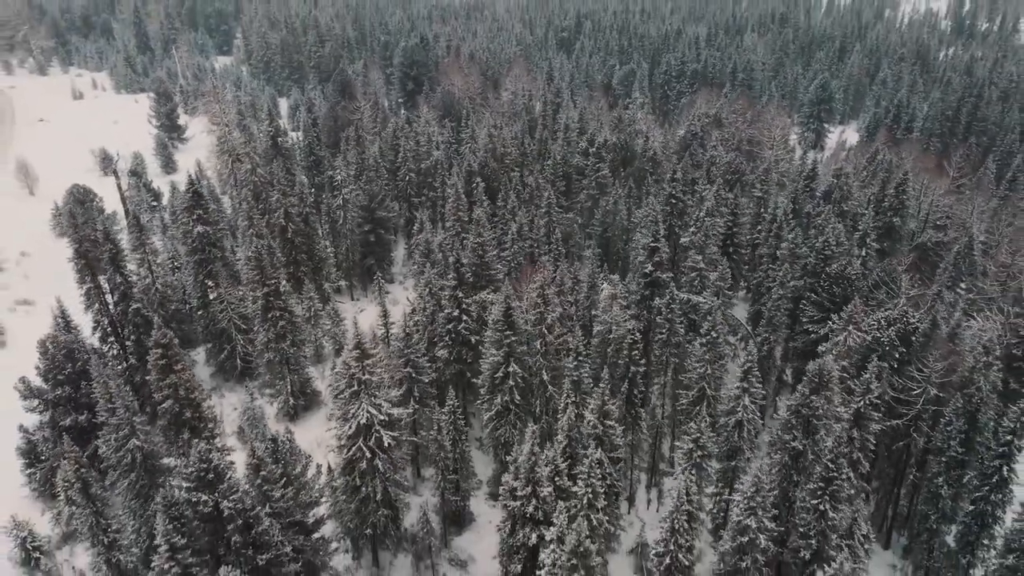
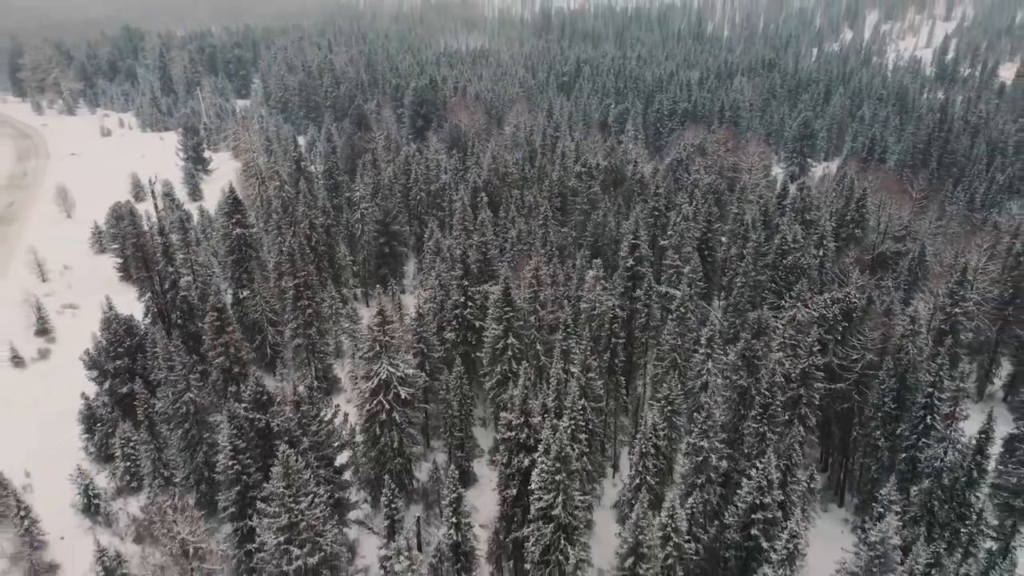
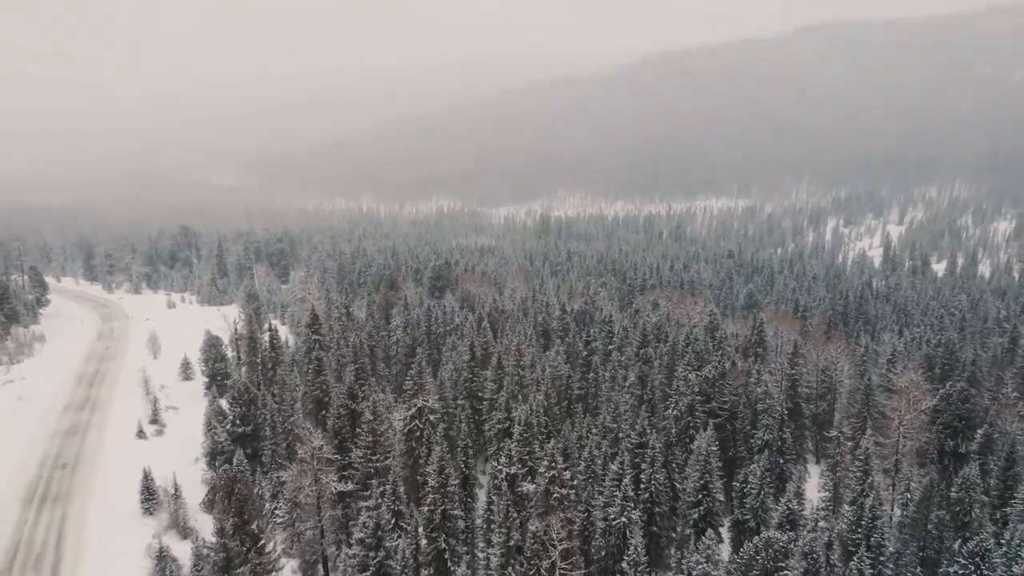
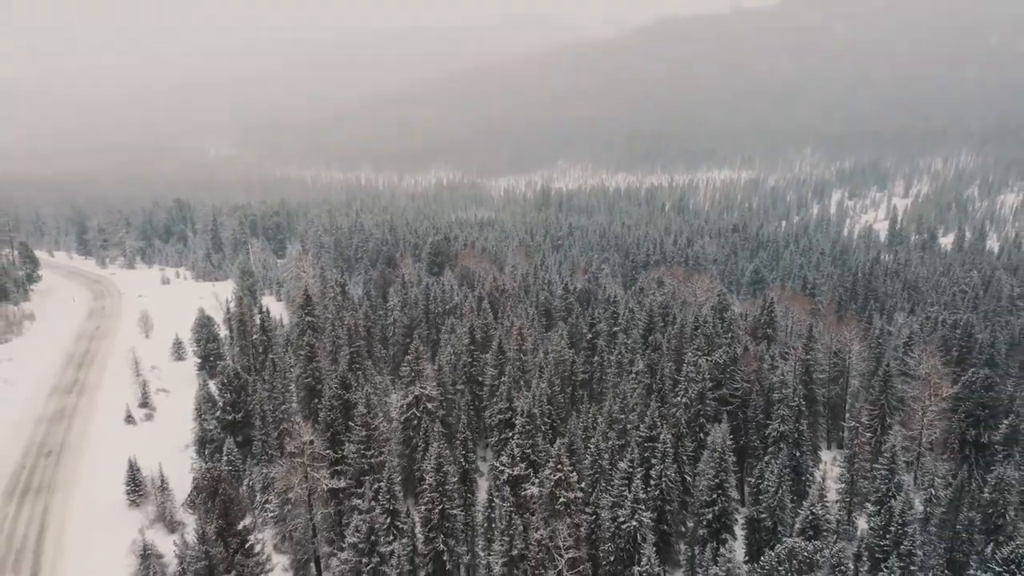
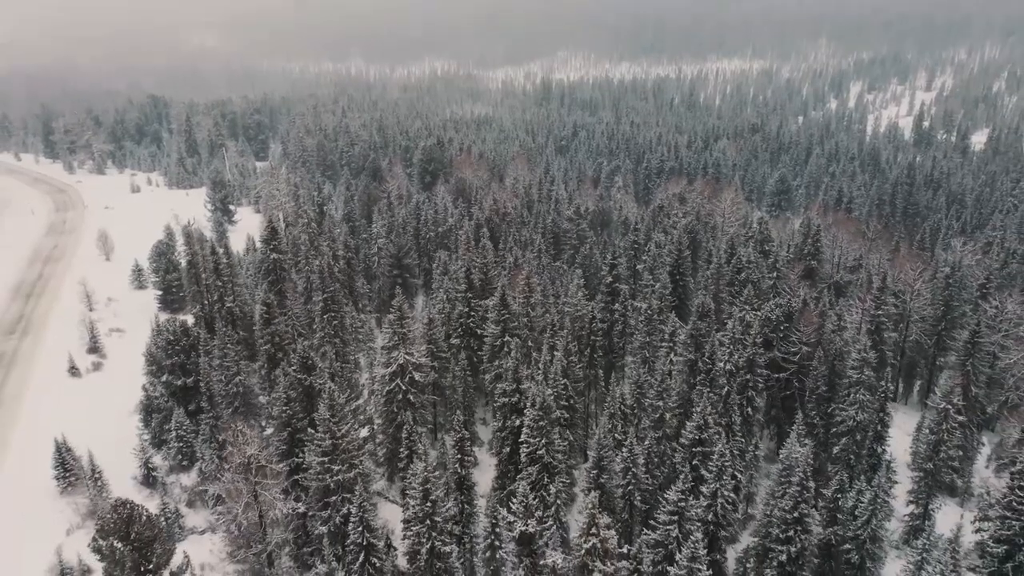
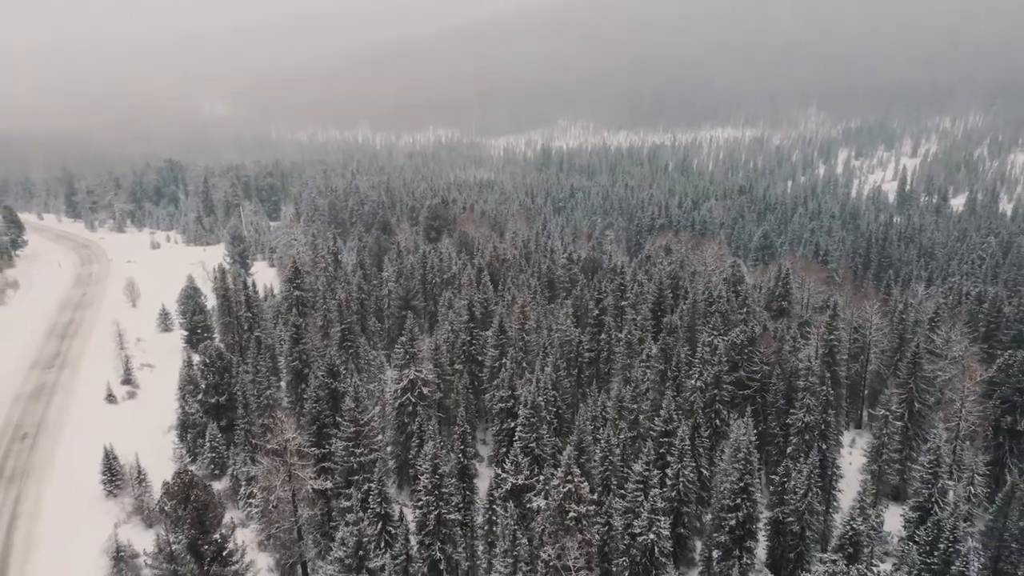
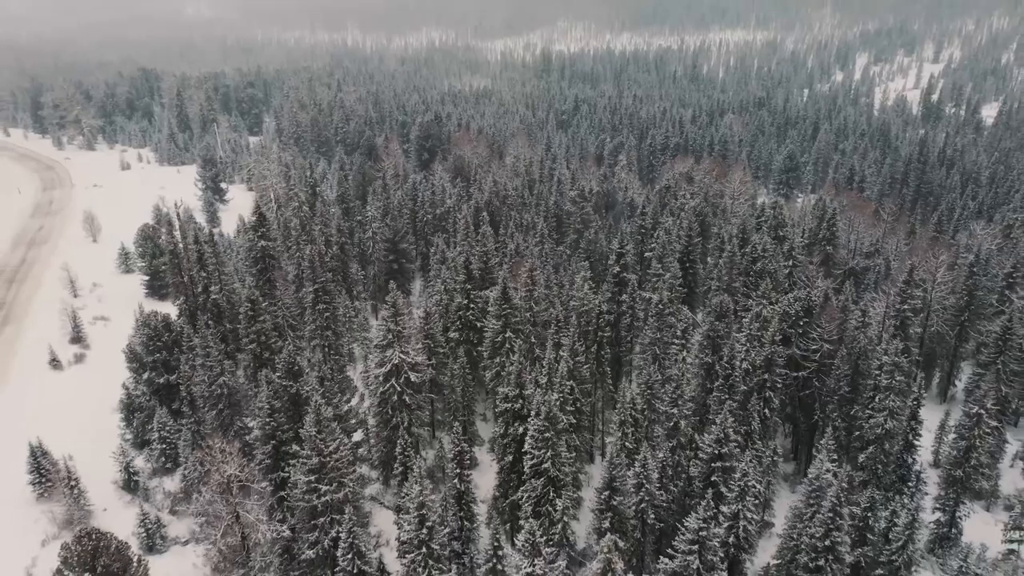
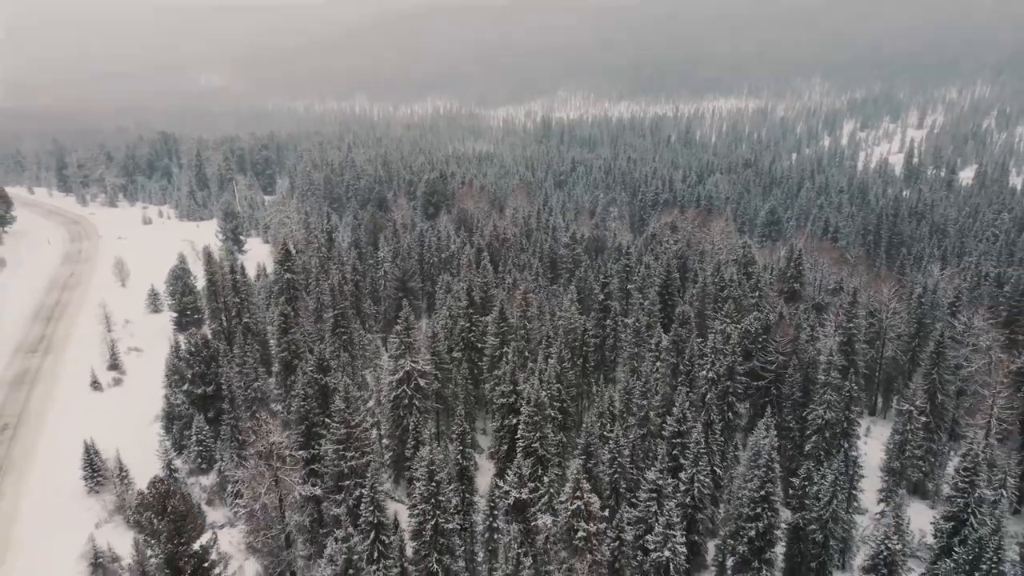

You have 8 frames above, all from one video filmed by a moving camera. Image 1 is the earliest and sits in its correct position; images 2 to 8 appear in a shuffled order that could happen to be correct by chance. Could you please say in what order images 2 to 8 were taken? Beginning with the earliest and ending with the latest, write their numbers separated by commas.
2, 7, 5, 8, 6, 4, 3
